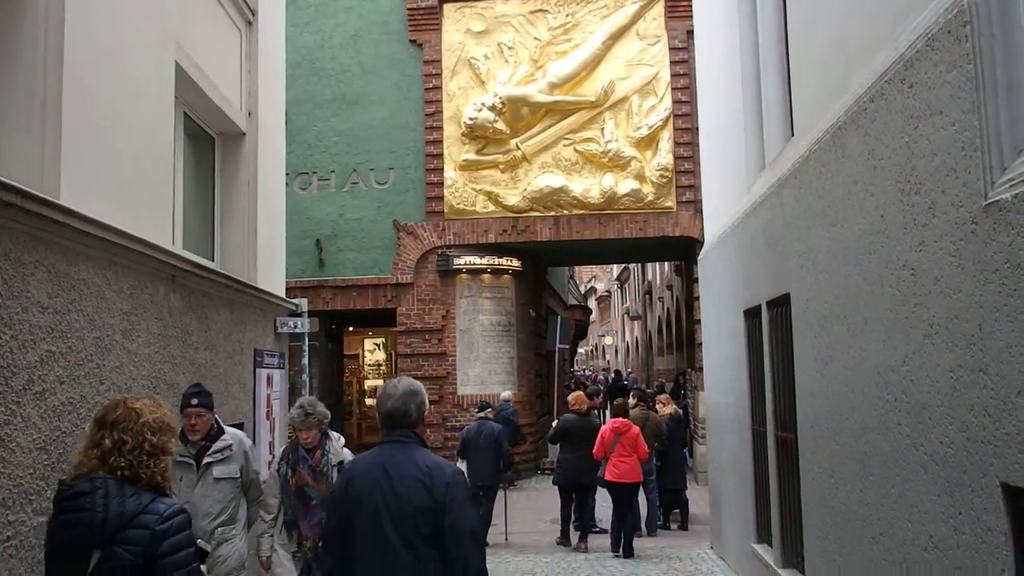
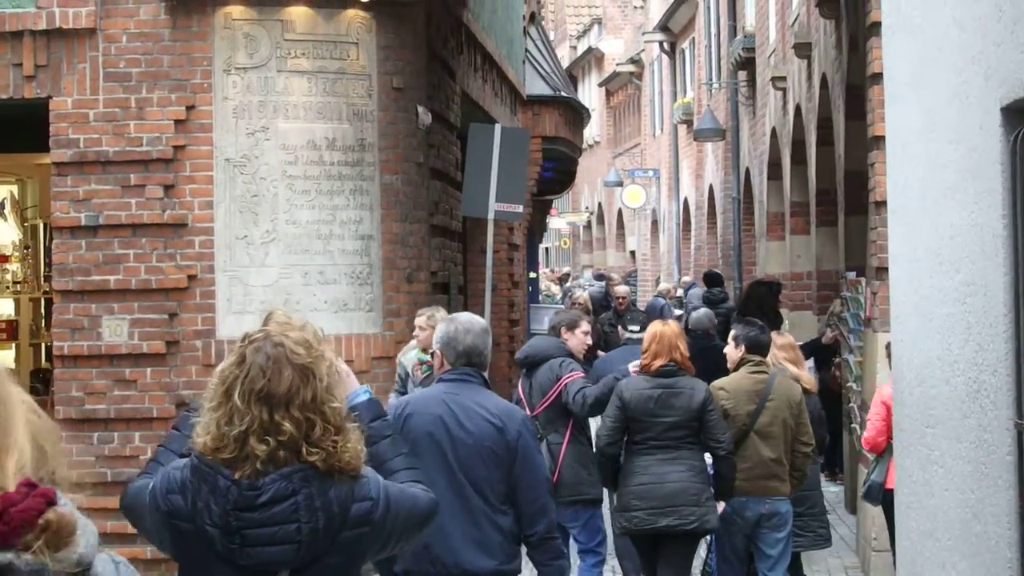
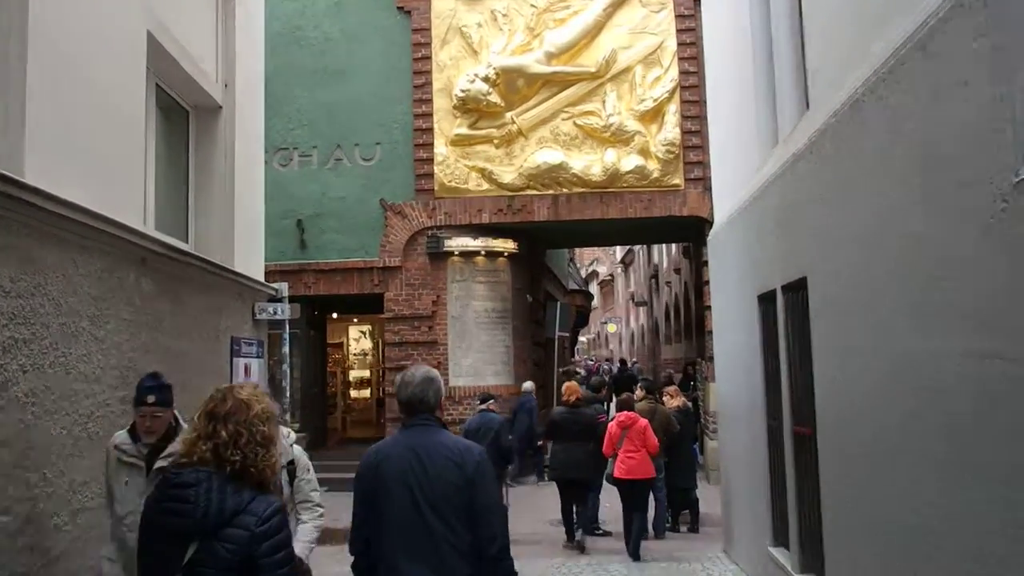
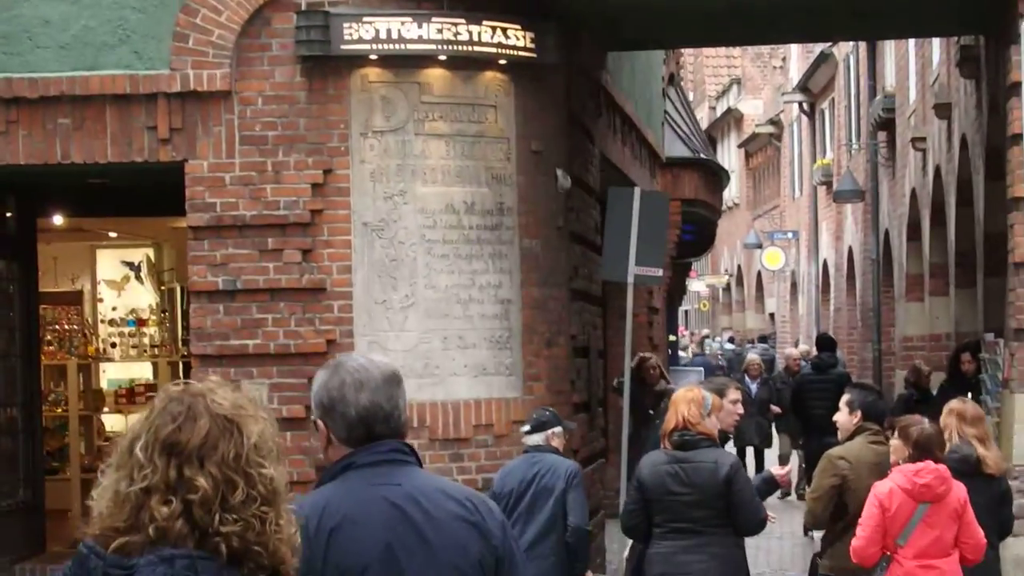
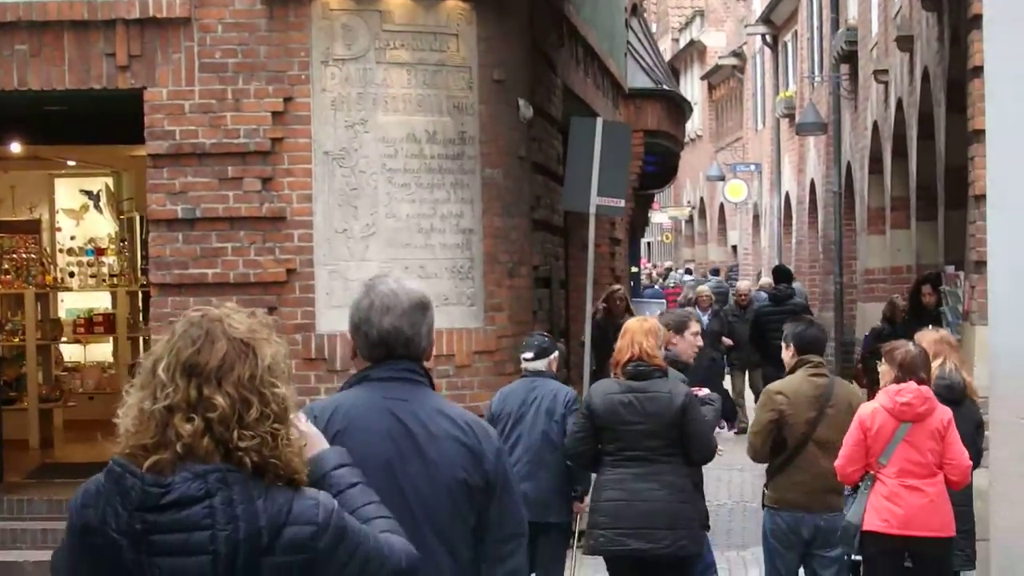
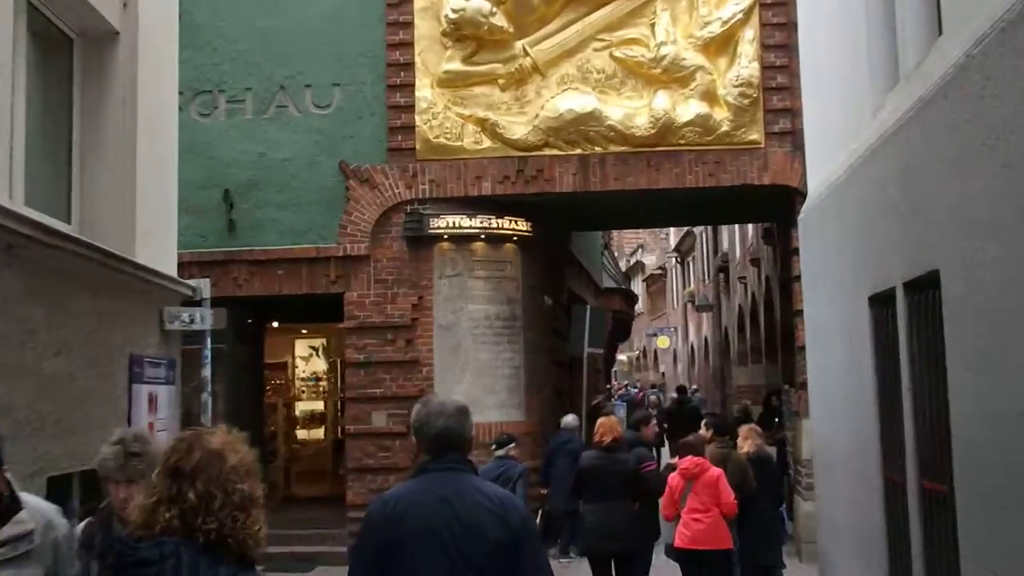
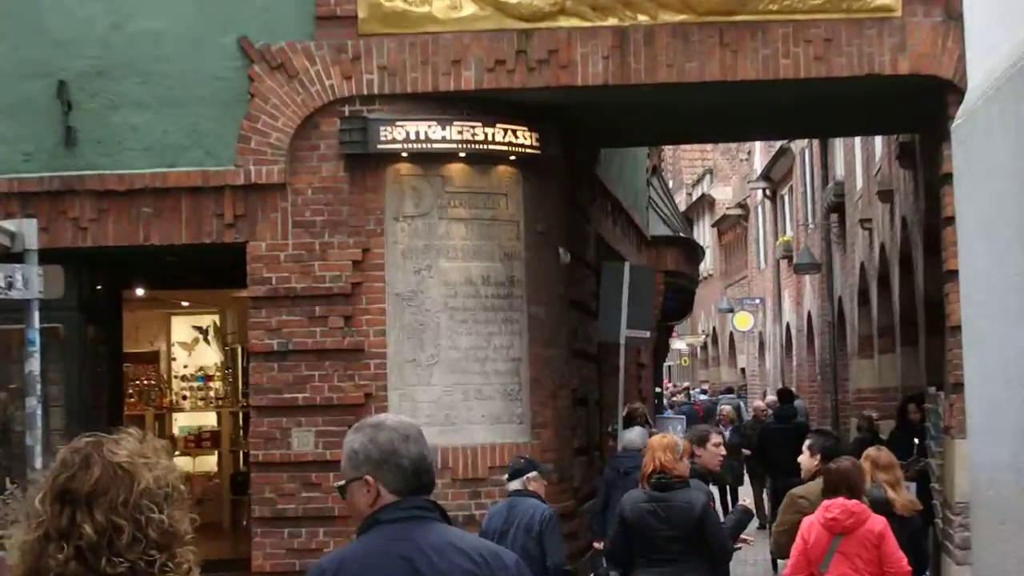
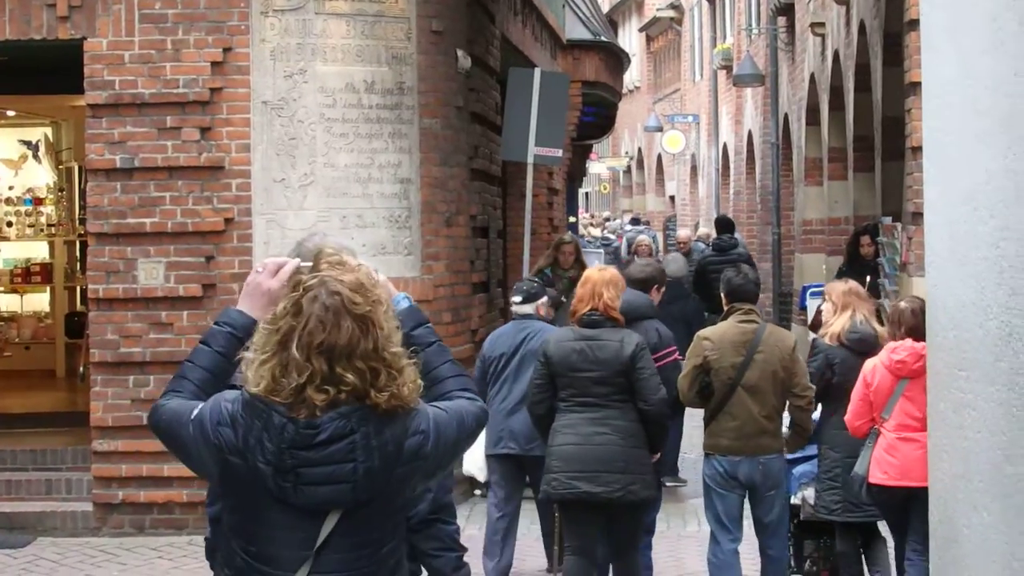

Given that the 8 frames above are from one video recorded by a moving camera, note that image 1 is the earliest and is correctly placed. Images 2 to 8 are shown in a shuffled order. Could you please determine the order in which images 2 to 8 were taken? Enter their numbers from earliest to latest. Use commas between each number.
3, 6, 7, 4, 5, 8, 2
